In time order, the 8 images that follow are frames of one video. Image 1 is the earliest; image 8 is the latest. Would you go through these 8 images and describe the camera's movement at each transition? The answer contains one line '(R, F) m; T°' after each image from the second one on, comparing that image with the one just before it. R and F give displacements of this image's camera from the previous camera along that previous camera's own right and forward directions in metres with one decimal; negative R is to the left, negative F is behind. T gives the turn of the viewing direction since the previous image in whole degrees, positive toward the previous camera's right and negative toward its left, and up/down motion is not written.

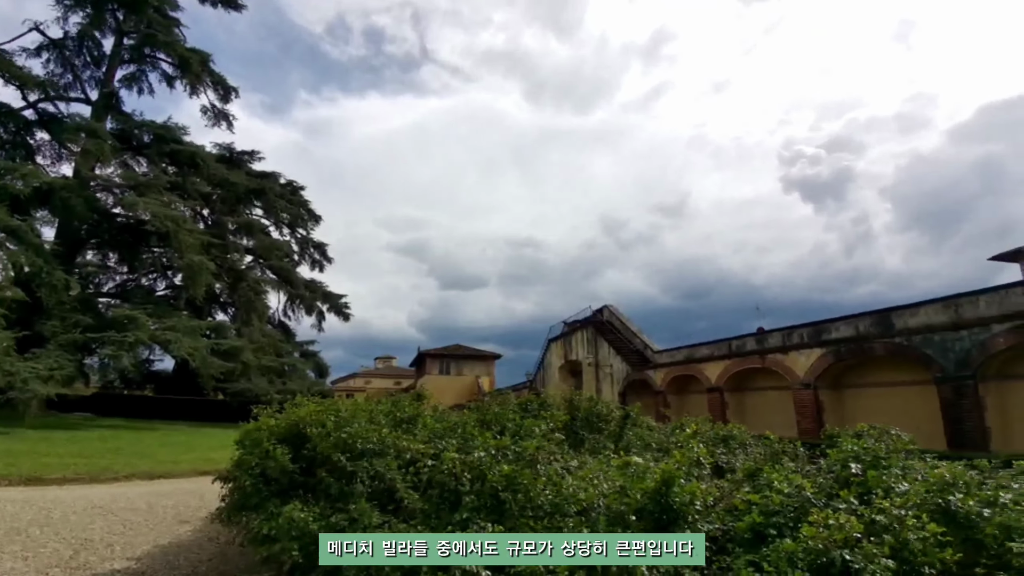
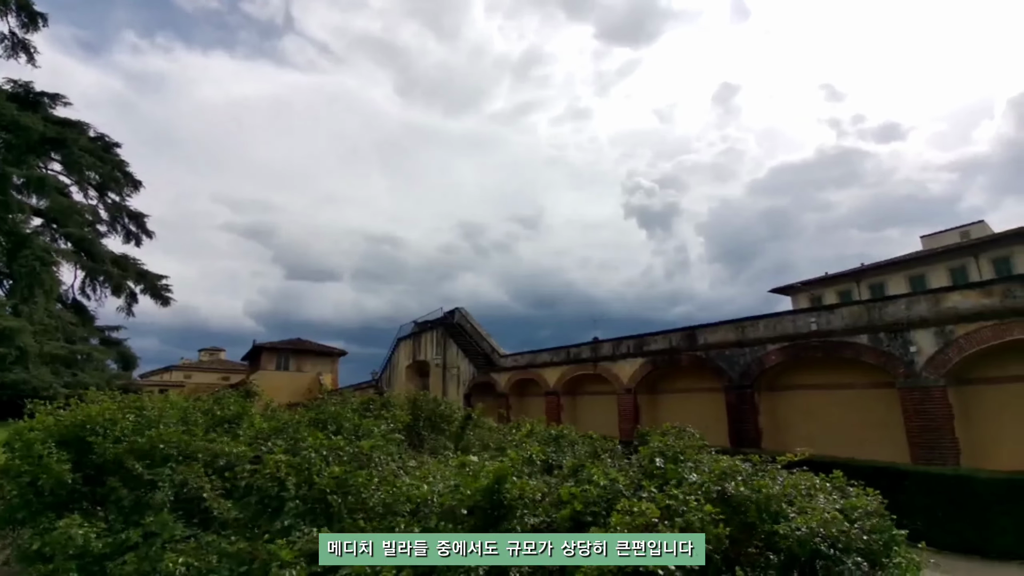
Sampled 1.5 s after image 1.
(0.0, -0.1) m; +16°
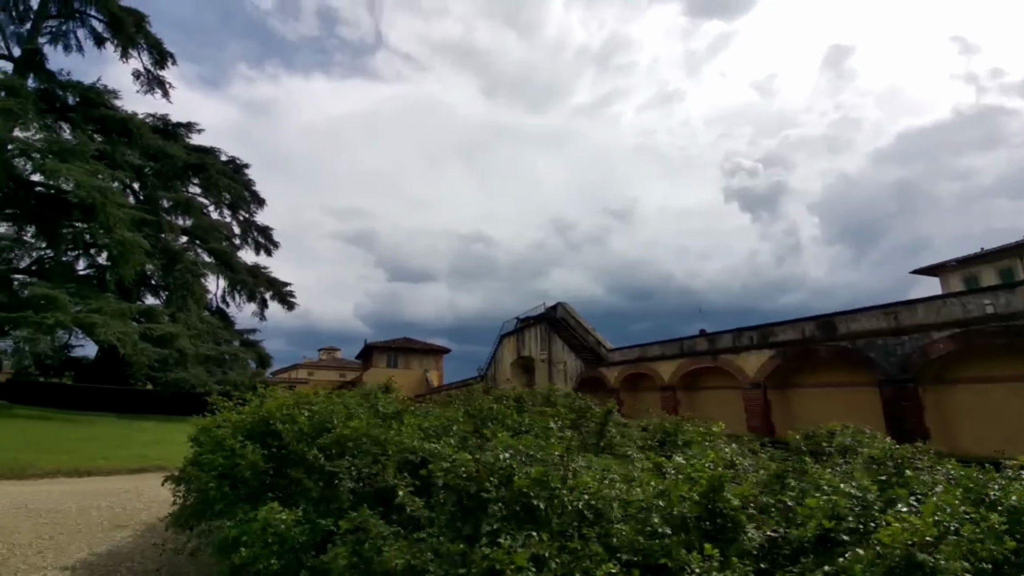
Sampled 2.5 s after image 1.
(-0.6, +0.2) m; -10°
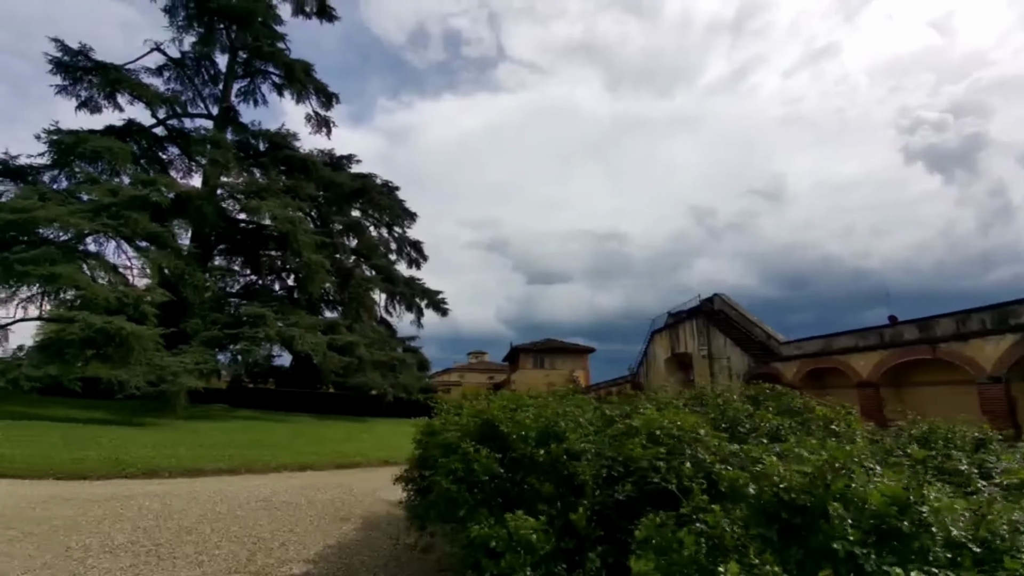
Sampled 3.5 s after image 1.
(-0.7, +0.3) m; -15°
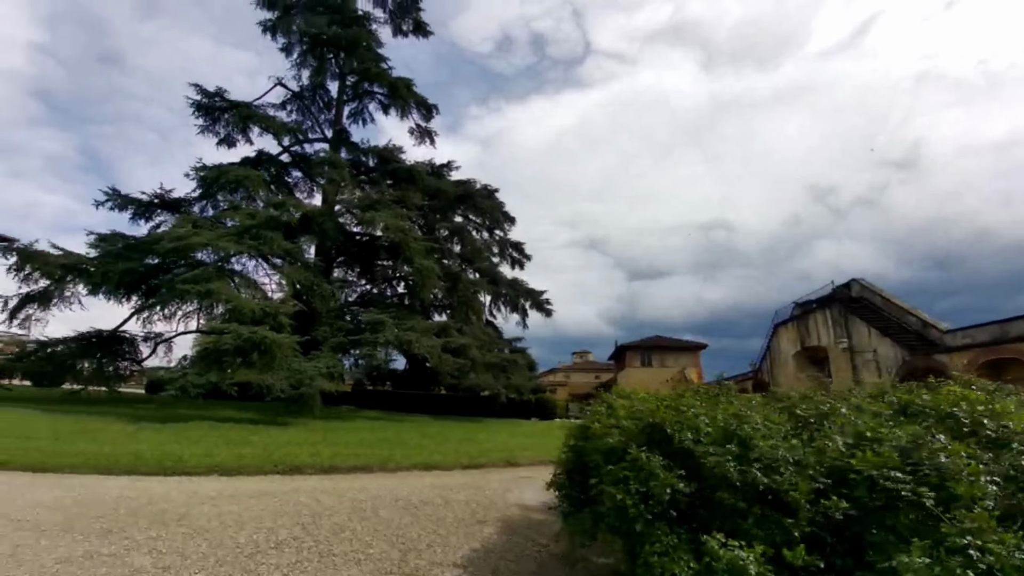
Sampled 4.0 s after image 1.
(-0.5, +0.3) m; -11°
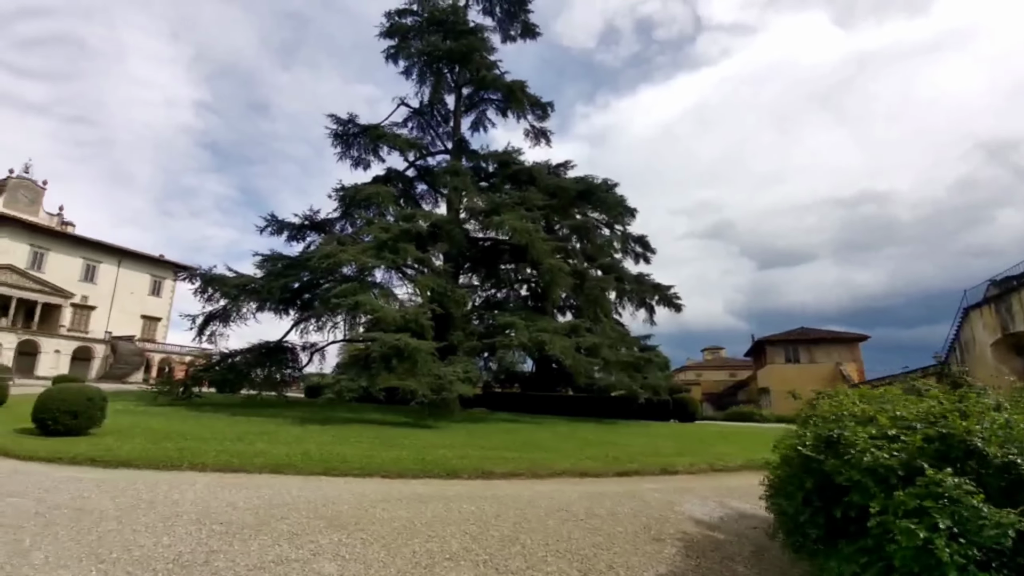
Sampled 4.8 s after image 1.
(-0.6, +0.5) m; -13°
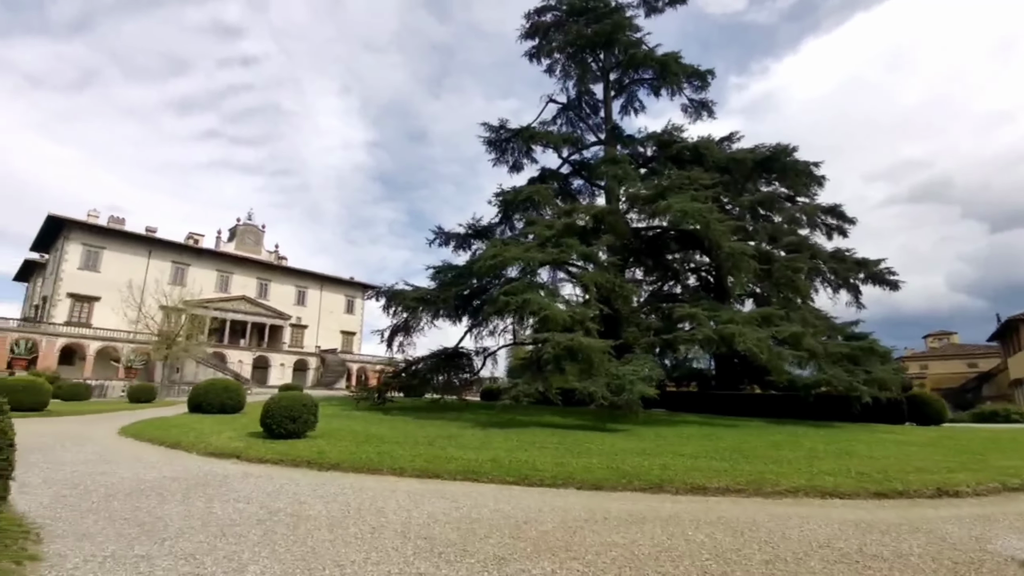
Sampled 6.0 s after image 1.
(-0.6, +1.0) m; -17°
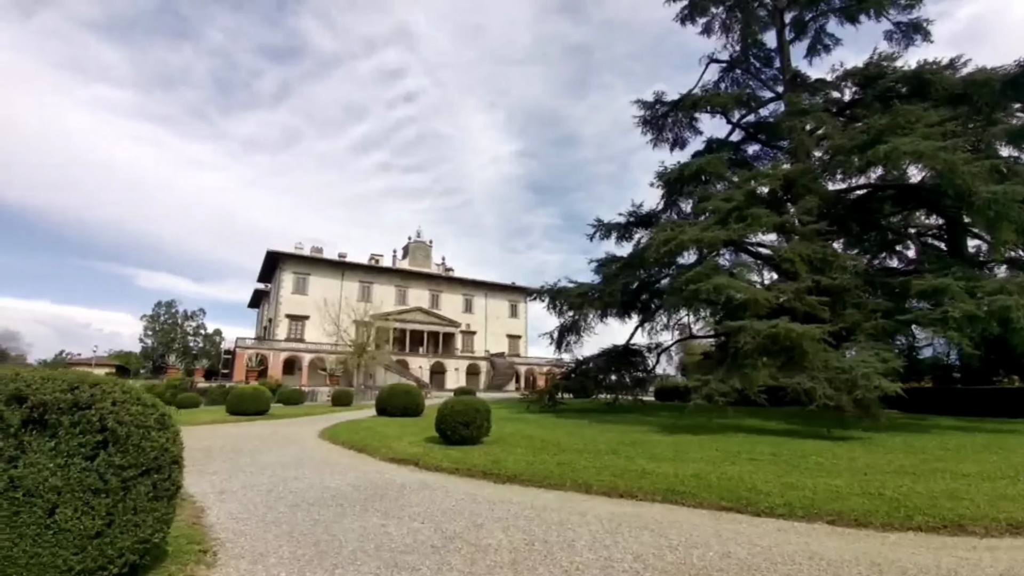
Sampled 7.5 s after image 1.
(-0.5, +1.5) m; -17°
